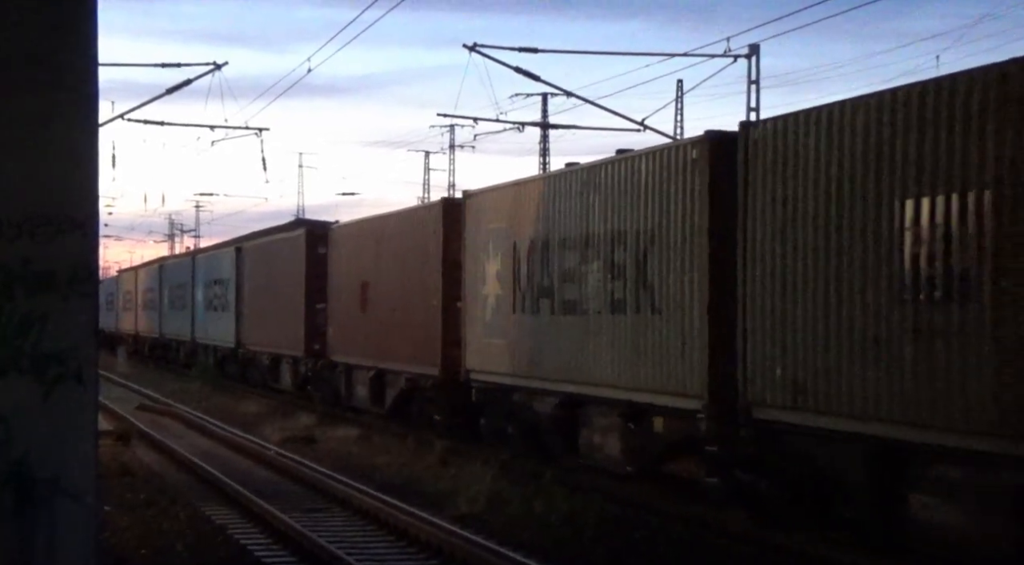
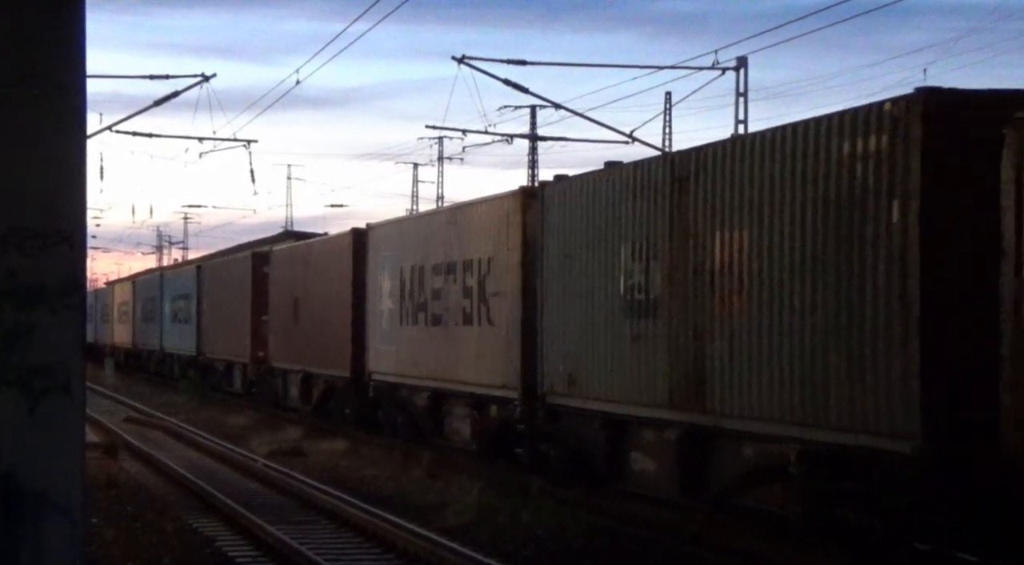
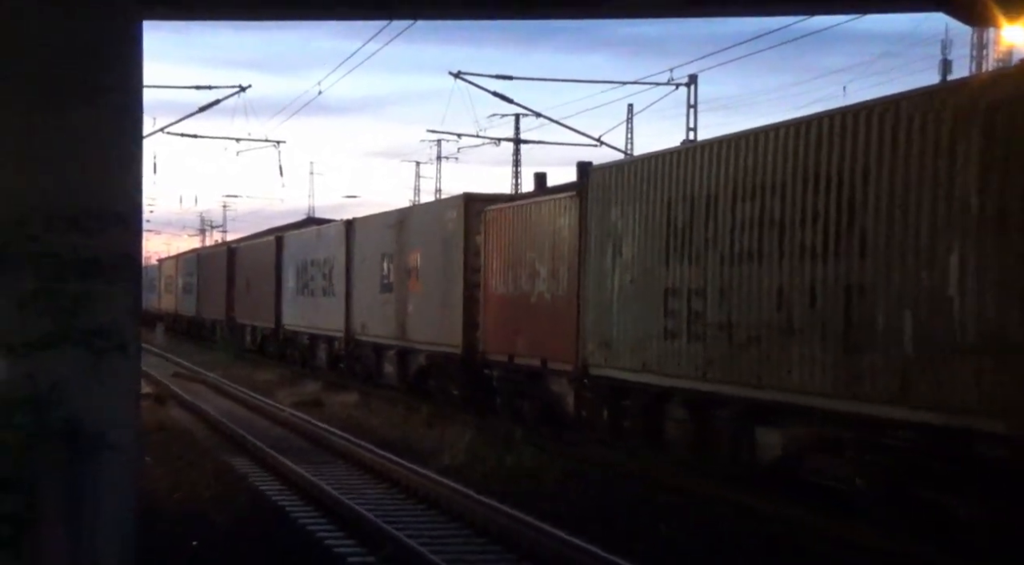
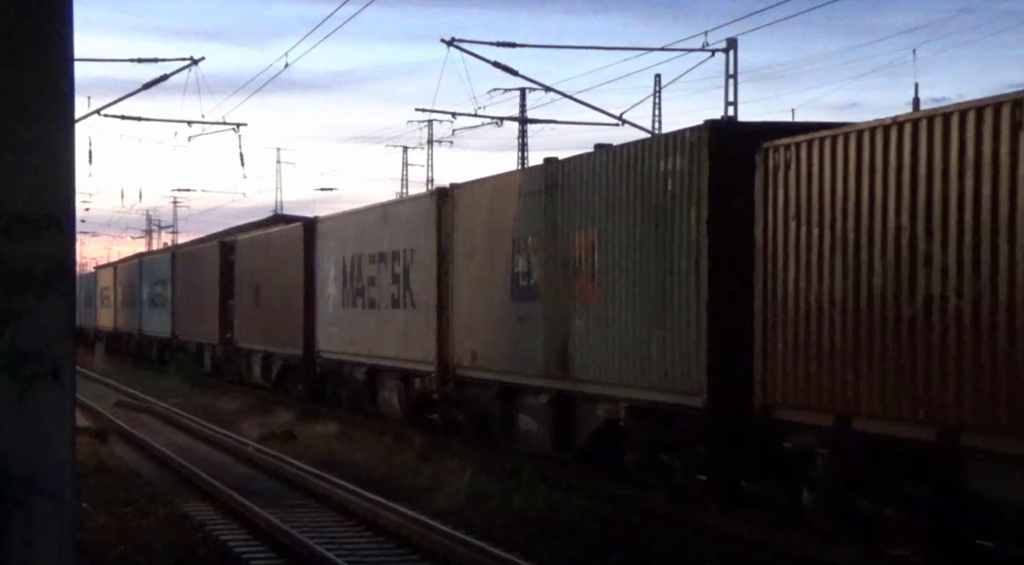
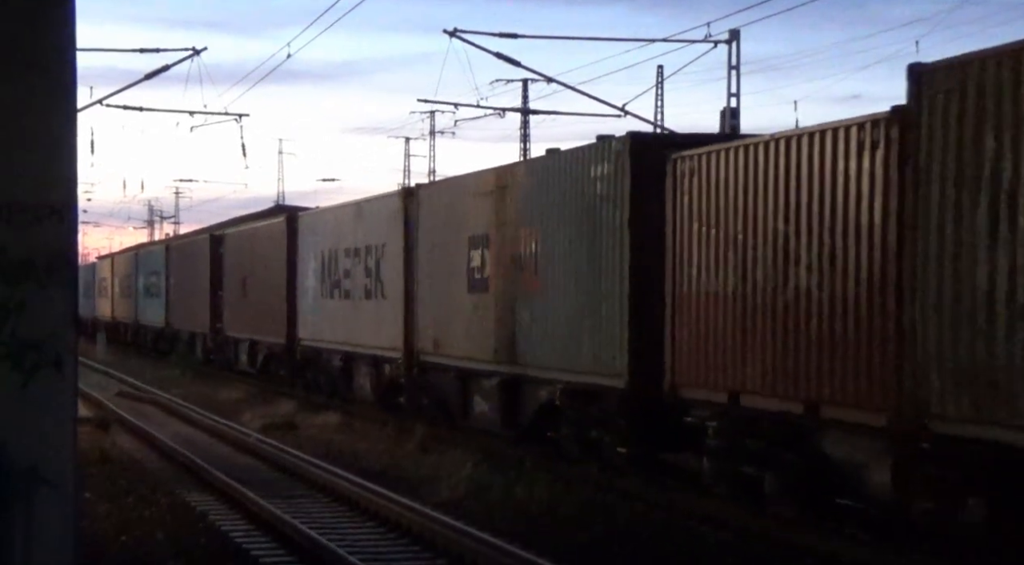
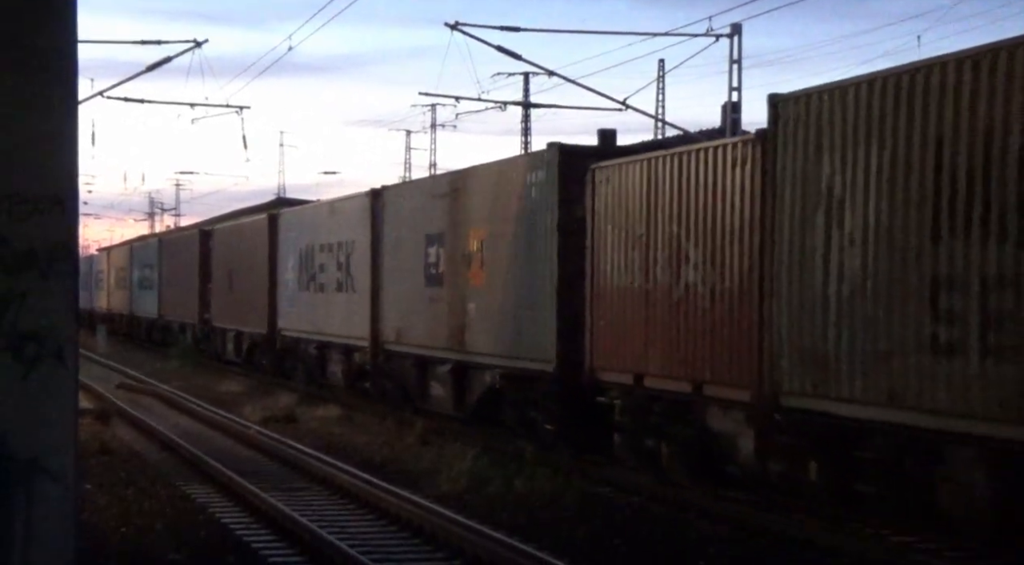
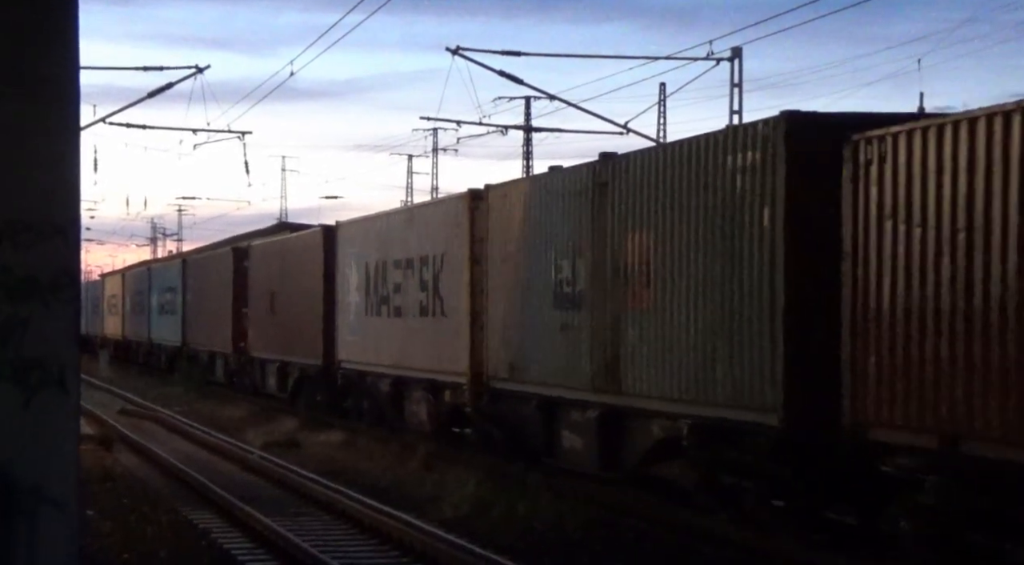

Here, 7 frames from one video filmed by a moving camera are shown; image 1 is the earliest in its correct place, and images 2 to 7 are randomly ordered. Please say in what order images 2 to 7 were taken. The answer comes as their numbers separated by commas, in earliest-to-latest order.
2, 7, 4, 5, 6, 3
